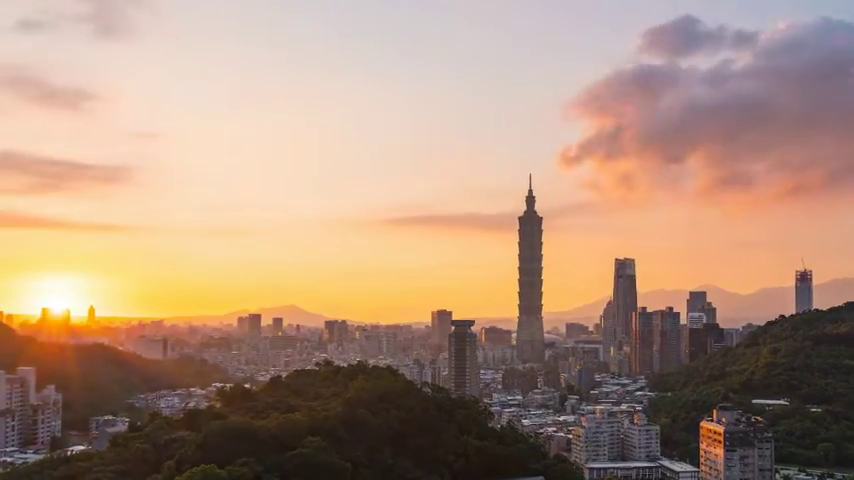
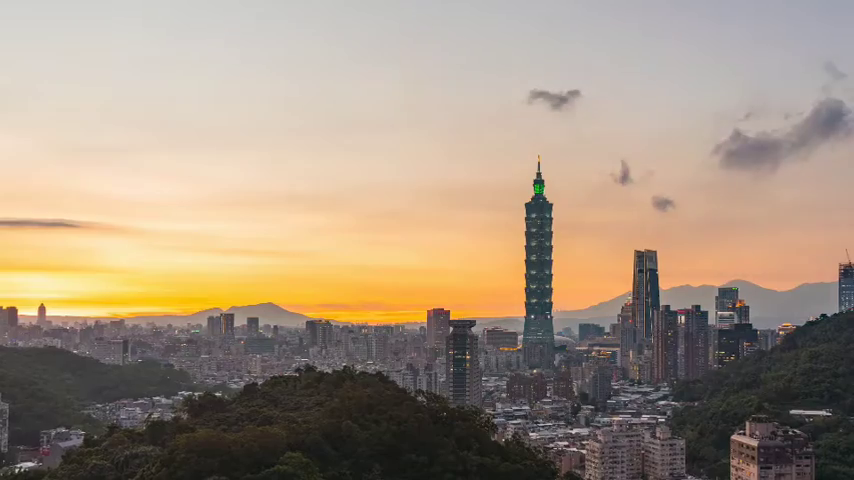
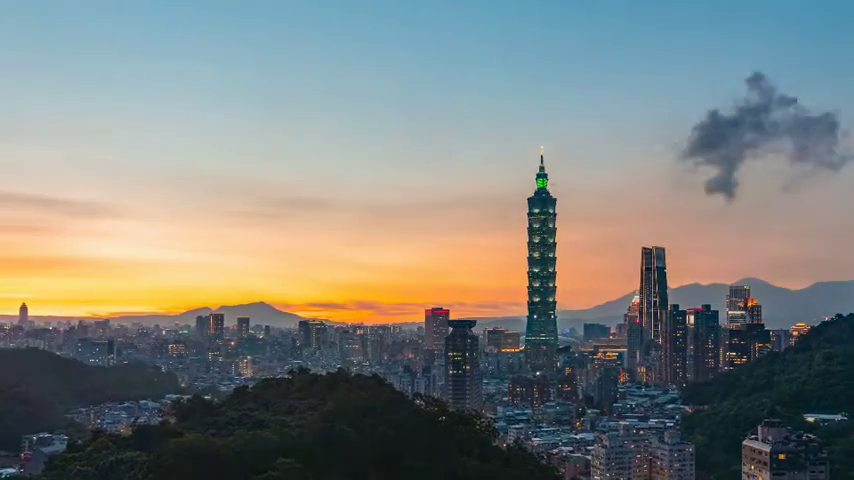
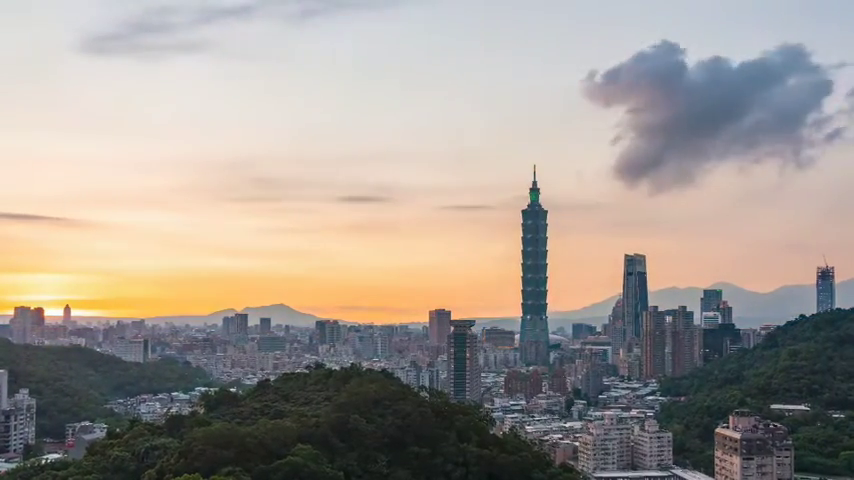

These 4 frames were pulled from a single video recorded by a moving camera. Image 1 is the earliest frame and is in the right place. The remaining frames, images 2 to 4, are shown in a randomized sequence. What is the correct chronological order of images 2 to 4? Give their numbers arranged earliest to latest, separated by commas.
4, 2, 3
